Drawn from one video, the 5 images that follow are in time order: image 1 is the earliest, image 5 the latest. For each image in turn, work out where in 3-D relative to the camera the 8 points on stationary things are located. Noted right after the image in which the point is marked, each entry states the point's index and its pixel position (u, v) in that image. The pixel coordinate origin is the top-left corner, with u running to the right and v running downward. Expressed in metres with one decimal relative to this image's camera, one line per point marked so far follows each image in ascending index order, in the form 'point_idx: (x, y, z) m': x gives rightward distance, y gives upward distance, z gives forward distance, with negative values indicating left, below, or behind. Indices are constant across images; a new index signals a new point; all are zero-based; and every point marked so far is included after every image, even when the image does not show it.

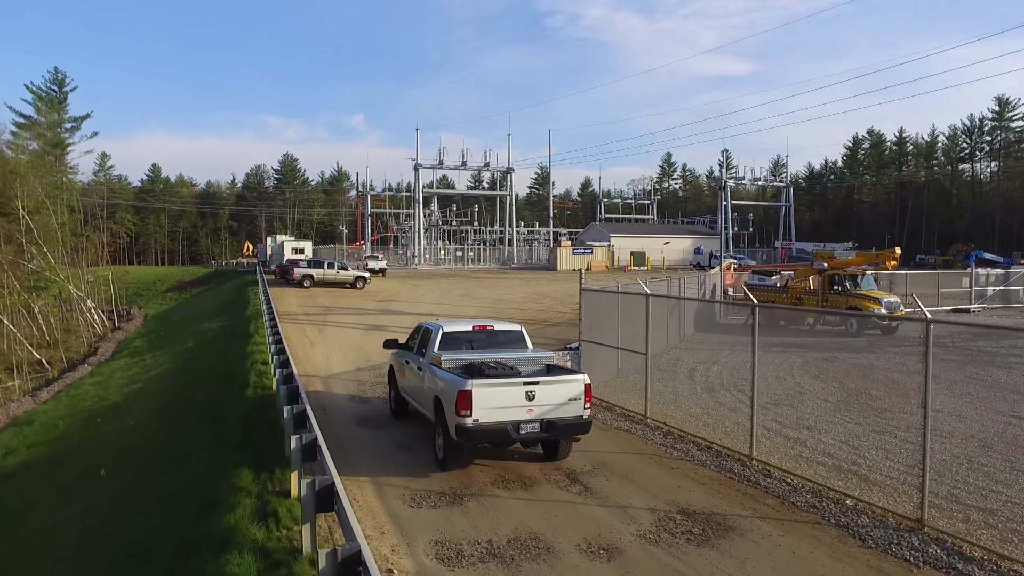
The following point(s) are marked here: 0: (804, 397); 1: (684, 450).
0: (+4.2, -1.5, +13.5) m
1: (+1.7, -1.6, +9.3) m
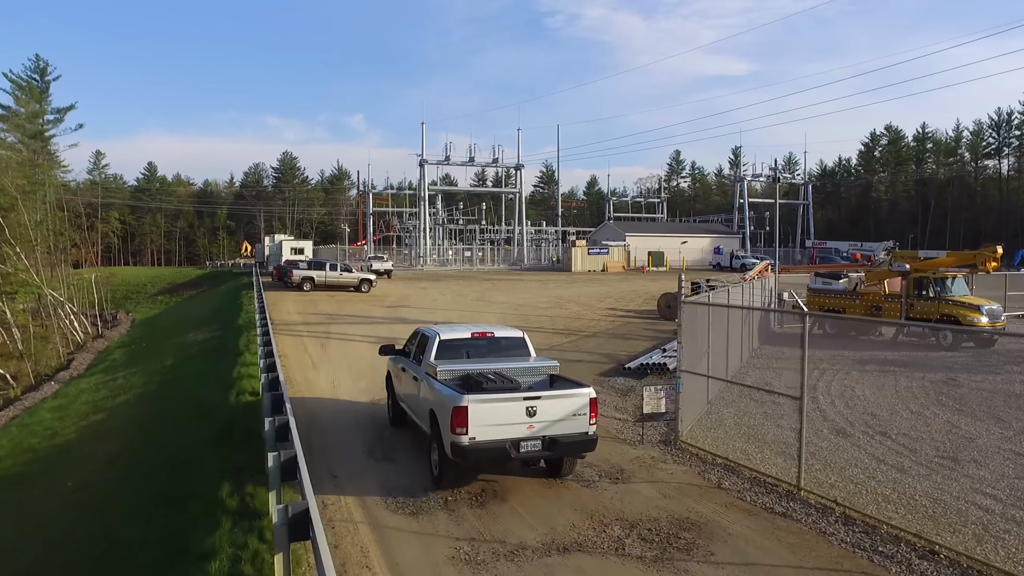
0: (+4.9, -1.6, +10.1) m
1: (+2.4, -1.7, +5.9) m
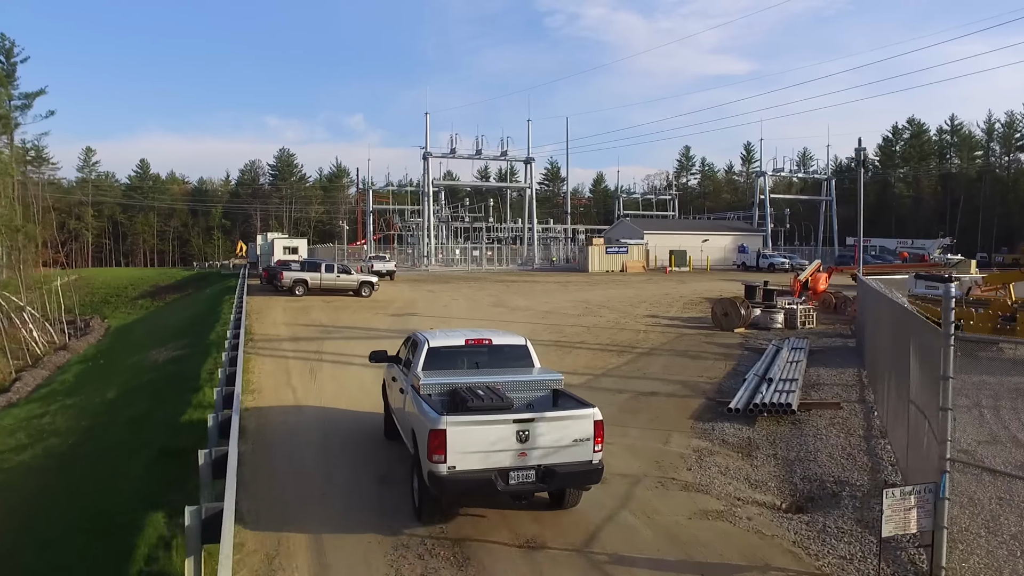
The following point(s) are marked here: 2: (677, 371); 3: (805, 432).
0: (+5.6, -1.7, +5.8) m
1: (+3.2, -1.8, +1.5) m
2: (+2.7, -1.4, +15.8) m
3: (+3.2, -1.6, +10.5) m
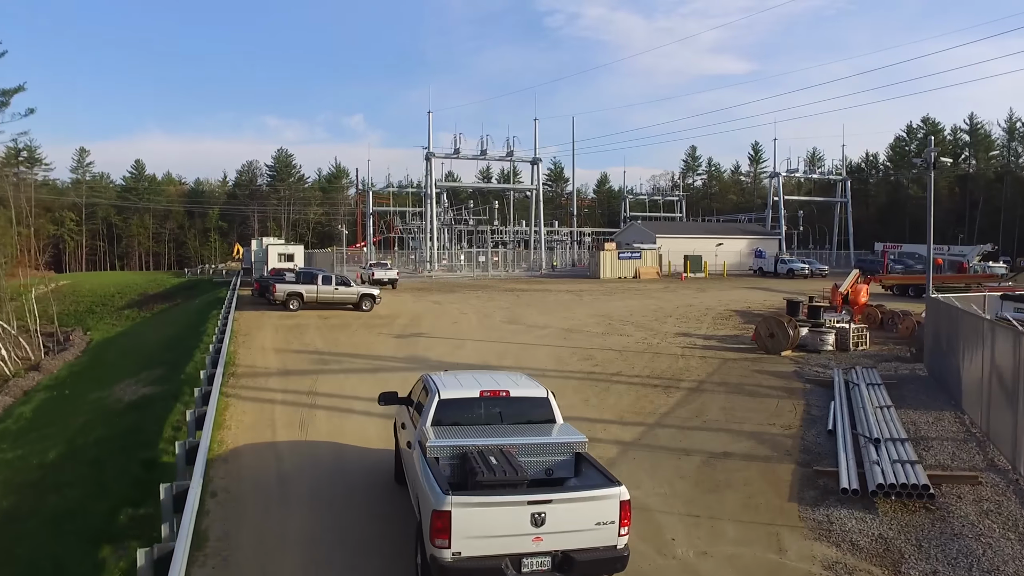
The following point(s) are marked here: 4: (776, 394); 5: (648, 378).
0: (+6.1, -2.1, +3.2) m
1: (+3.6, -2.2, -1.1) m
2: (+3.2, -1.8, +13.2) m
3: (+3.7, -2.0, +7.9) m
4: (+4.3, -1.7, +15.3) m
5: (+2.3, -1.5, +16.3) m
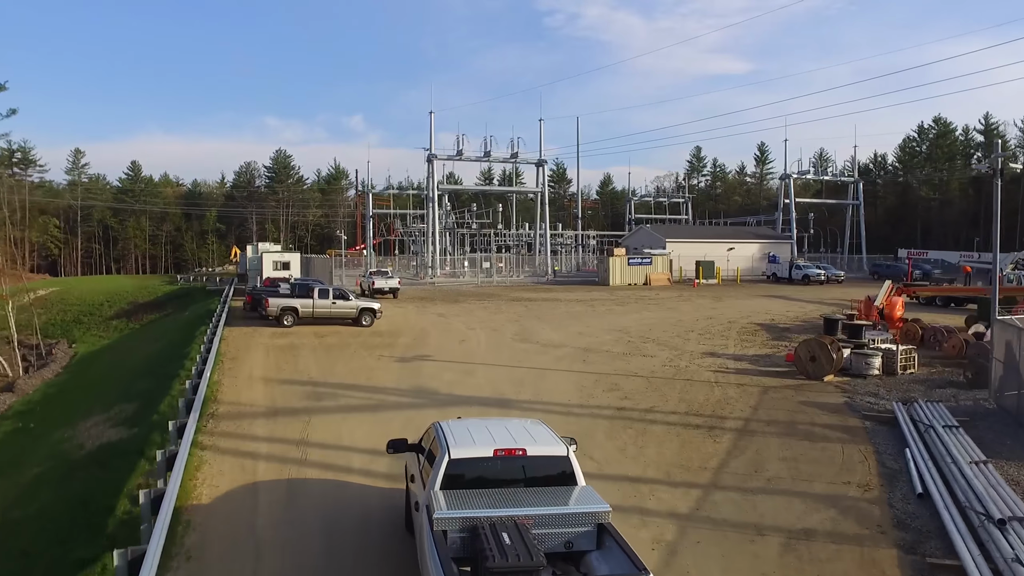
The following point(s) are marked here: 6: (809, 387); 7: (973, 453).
0: (+6.4, -2.5, +1.2) m
1: (+3.9, -2.6, -3.1) m
2: (+3.5, -2.2, +11.2) m
3: (+4.0, -2.4, +5.9) m
4: (+4.6, -2.1, +13.4) m
5: (+2.6, -1.9, +14.3) m
6: (+5.7, -1.9, +18.2) m
7: (+5.5, -2.0, +11.3) m
